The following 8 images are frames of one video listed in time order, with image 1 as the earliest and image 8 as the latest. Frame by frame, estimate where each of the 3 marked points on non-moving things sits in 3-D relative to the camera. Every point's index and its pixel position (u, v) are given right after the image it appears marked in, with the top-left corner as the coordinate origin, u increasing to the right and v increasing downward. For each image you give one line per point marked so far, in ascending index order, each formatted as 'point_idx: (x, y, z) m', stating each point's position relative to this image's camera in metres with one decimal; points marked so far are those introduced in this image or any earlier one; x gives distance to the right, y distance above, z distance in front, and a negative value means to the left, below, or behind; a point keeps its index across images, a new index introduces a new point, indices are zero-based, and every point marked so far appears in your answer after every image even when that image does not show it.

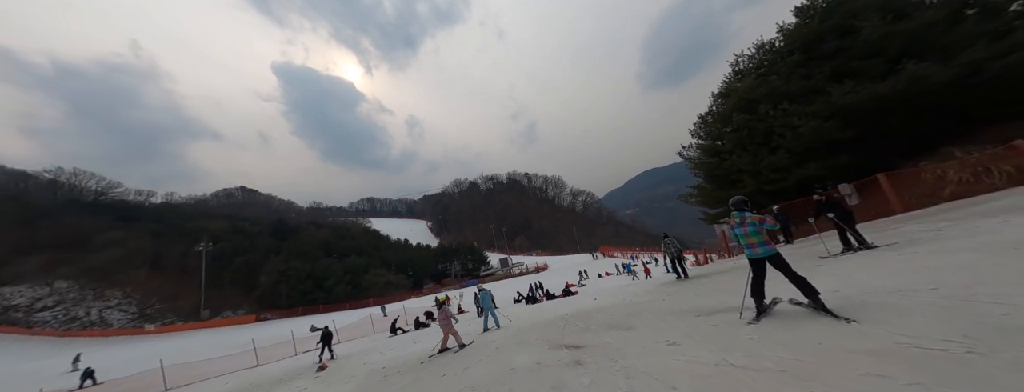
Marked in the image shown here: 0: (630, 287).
0: (+5.1, -4.1, +15.2) m
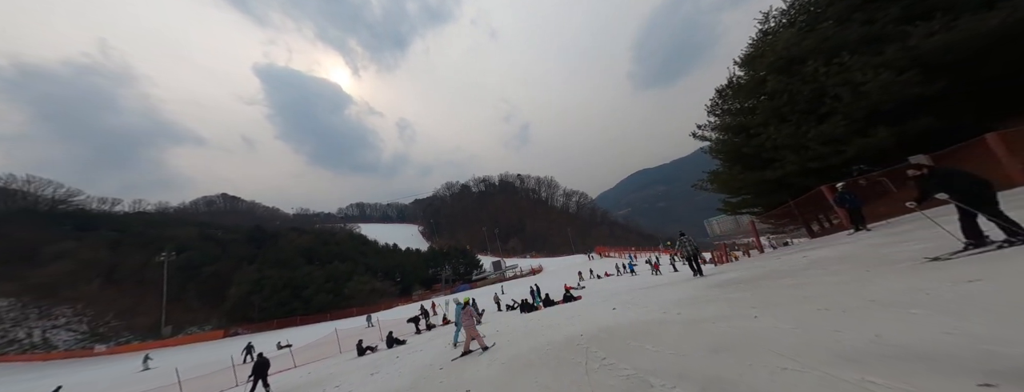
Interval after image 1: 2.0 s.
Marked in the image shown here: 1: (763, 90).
0: (+4.8, -3.4, +11.8) m
1: (+12.2, +5.2, +15.8) m
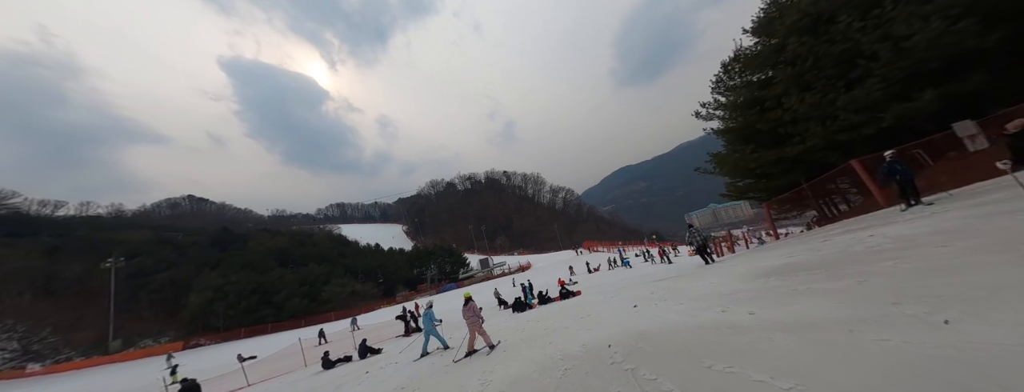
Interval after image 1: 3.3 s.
0: (+4.6, -2.6, +9.9) m
1: (+11.7, +6.1, +14.2) m
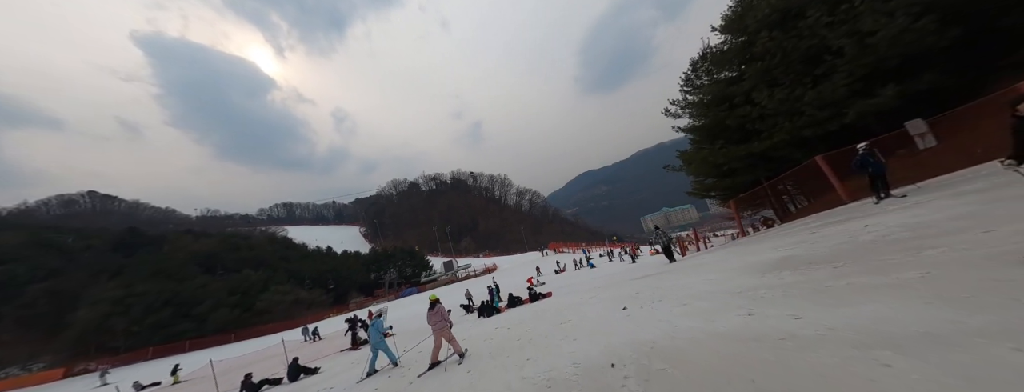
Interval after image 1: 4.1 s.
0: (+3.7, -2.4, +9.2) m
1: (+10.4, +6.2, +14.2) m
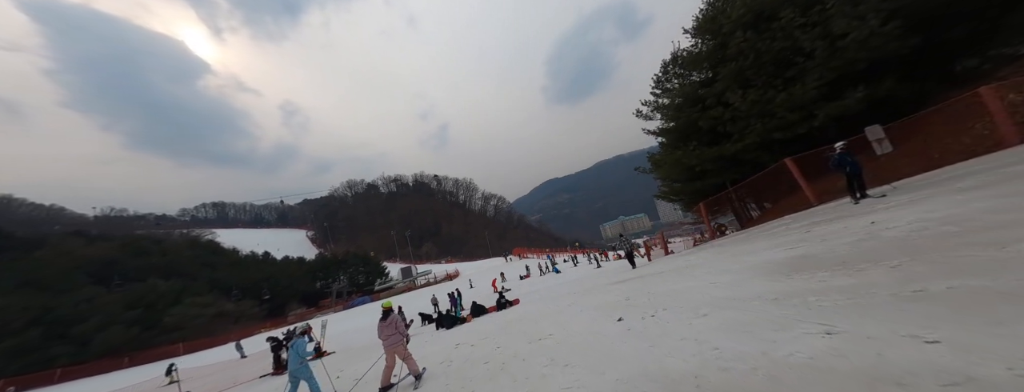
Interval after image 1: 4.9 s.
0: (+2.9, -2.3, +8.2) m
1: (+9.1, +6.1, +14.1) m
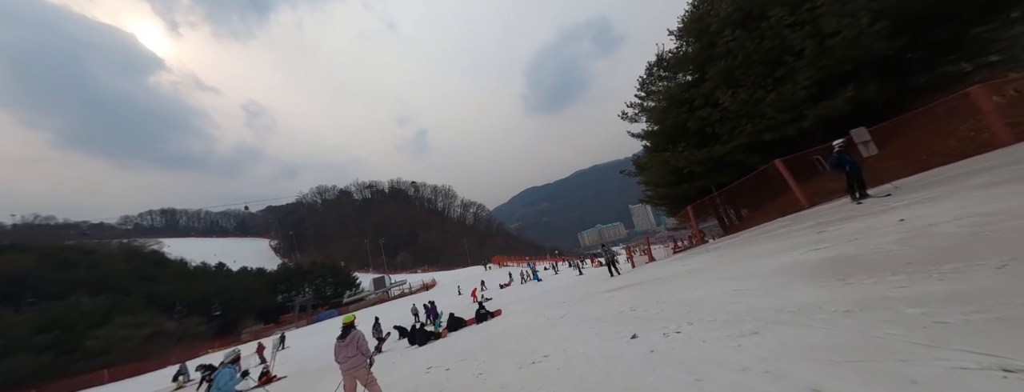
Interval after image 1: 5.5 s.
0: (+2.5, -2.2, +7.2) m
1: (+8.3, +6.0, +13.8) m
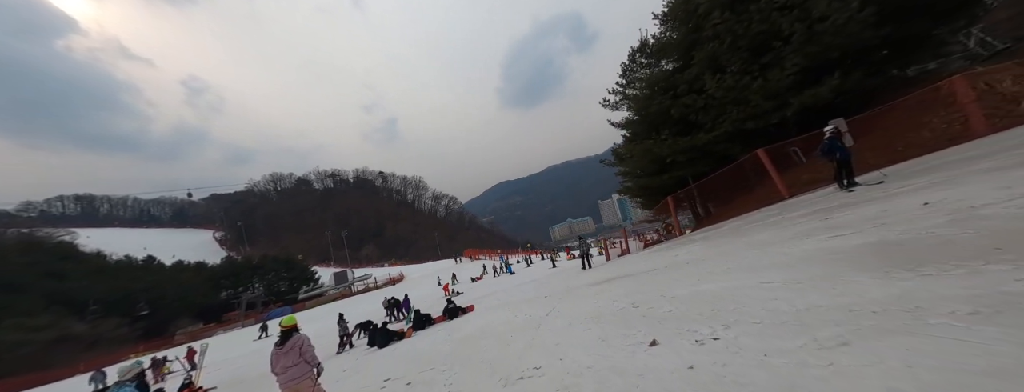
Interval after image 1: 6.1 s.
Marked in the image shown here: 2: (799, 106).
0: (+2.1, -1.8, +6.4) m
1: (+7.4, +6.4, +13.3) m
2: (+9.8, +3.1, +11.1) m
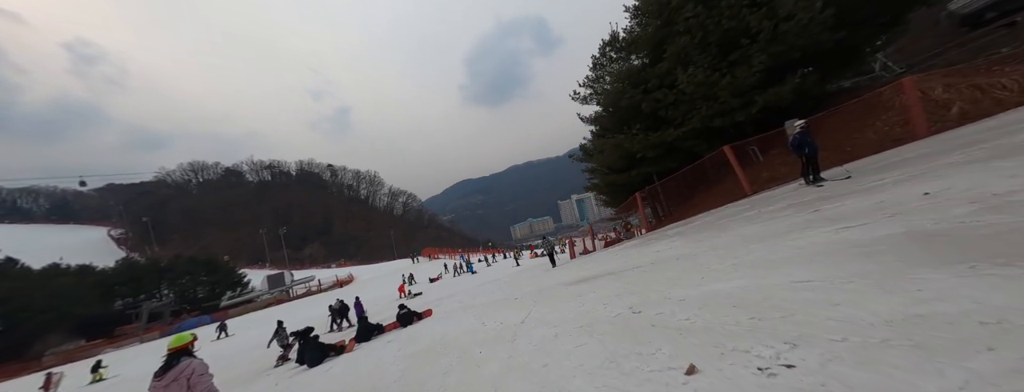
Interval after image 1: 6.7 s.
0: (+1.5, -1.6, +5.6) m
1: (+6.1, +6.6, +13.1) m
2: (+8.6, +3.2, +11.2) m
